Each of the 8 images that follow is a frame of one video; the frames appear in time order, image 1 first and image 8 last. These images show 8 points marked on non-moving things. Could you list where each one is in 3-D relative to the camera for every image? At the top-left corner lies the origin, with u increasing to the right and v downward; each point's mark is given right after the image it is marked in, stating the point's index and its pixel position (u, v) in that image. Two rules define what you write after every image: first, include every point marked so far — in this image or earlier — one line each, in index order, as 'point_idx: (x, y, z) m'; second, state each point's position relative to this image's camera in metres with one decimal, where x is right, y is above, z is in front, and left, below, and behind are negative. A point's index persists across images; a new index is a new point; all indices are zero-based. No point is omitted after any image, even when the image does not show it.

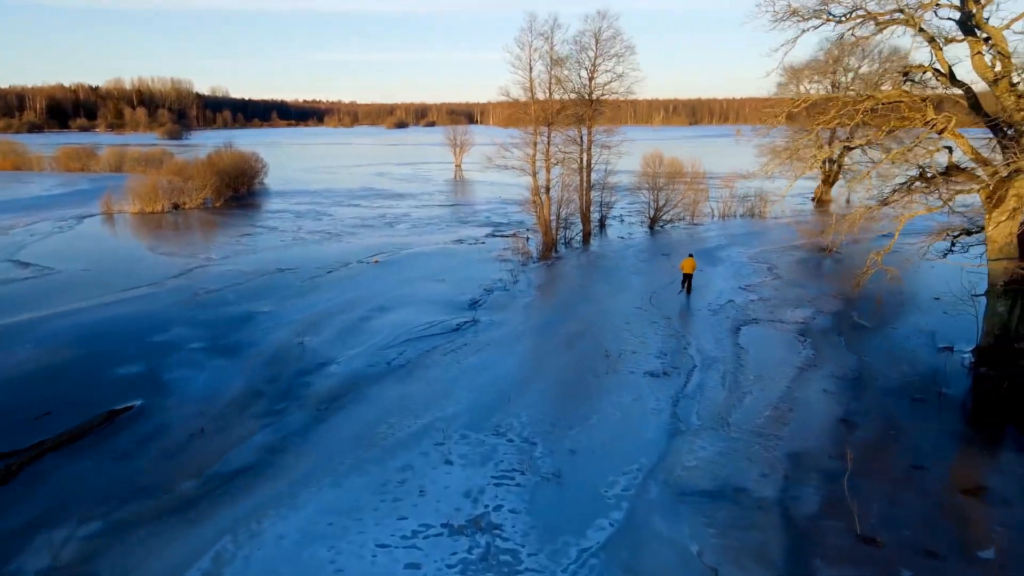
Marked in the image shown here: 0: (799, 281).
0: (+6.9, +0.2, +17.7) m
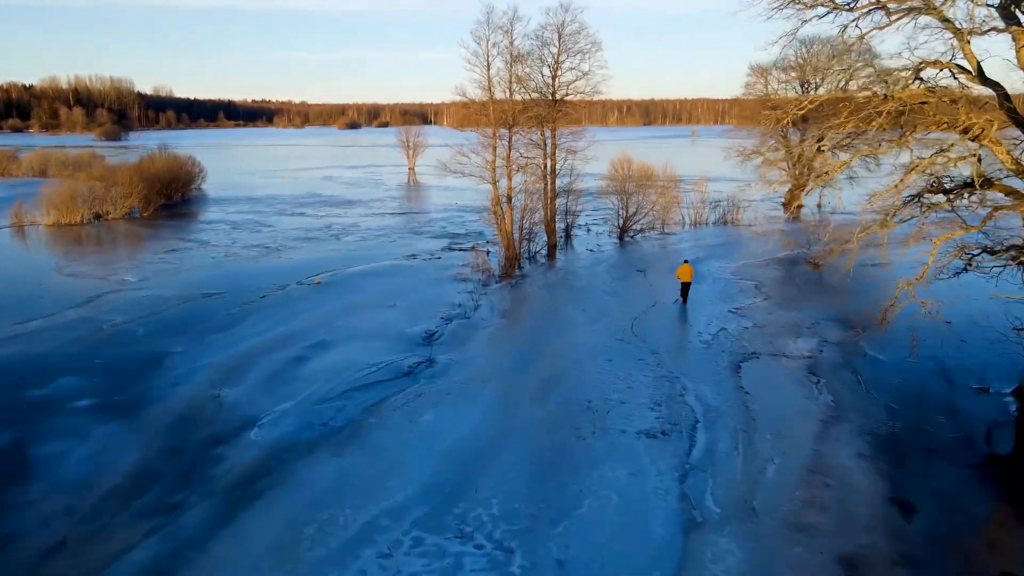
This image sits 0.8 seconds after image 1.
0: (+6.1, -0.3, +15.9) m
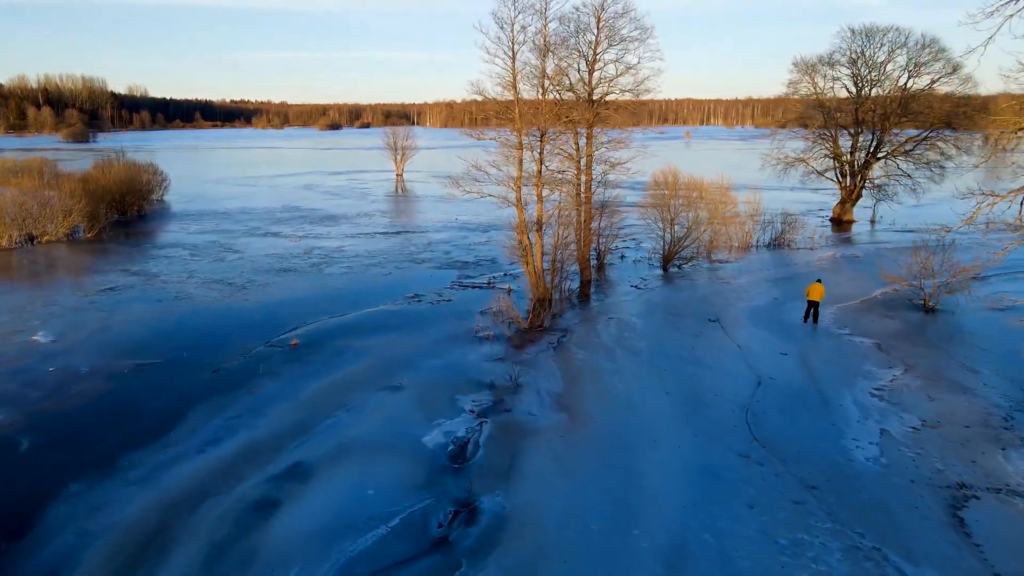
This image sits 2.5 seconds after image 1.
0: (+6.9, -1.4, +11.6) m
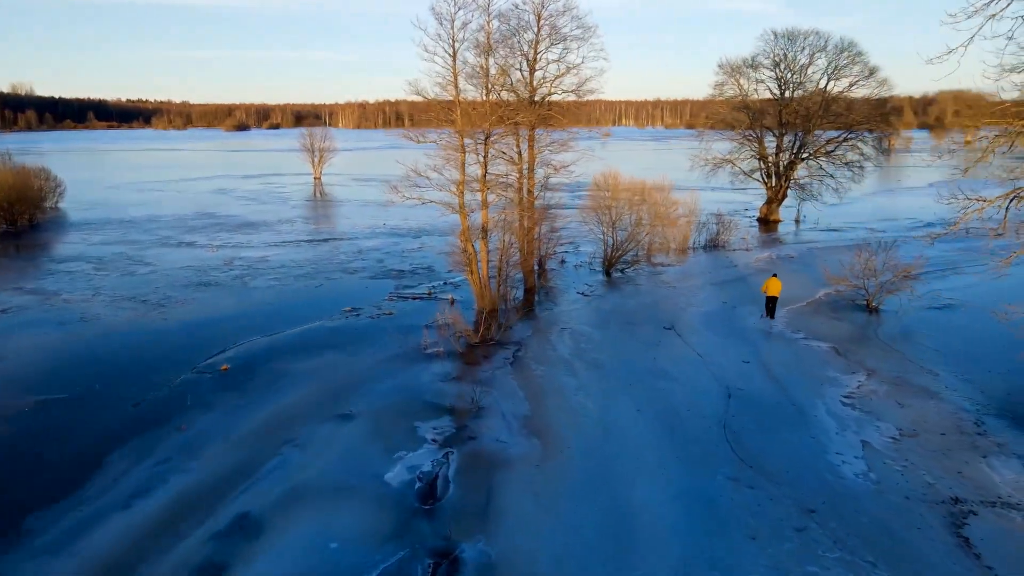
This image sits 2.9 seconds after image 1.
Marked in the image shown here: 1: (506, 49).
0: (+6.3, -1.5, +11.5) m
1: (-0.1, +5.4, +16.4) m
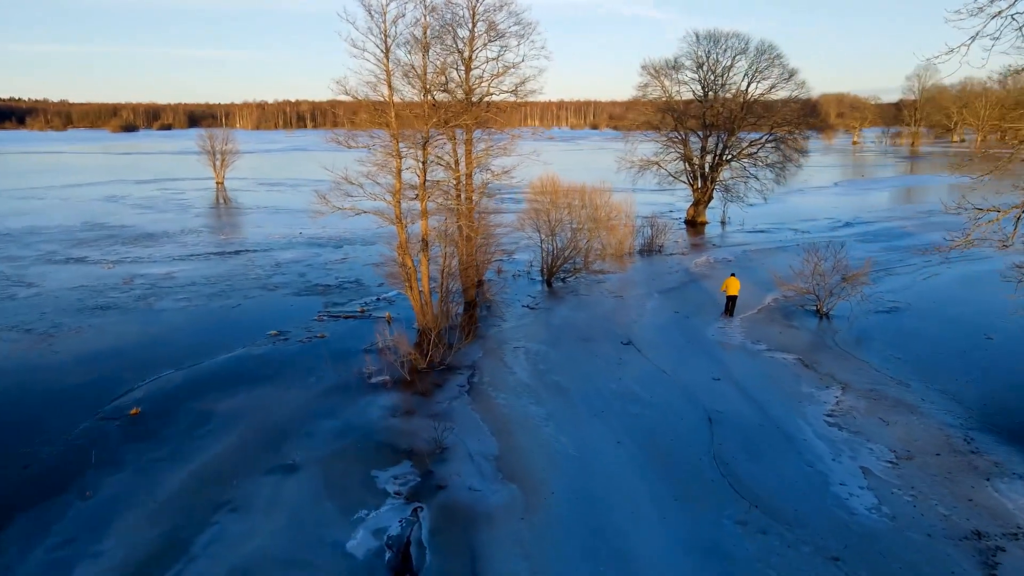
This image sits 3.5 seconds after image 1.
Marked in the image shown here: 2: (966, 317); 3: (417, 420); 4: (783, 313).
0: (+5.7, -1.6, +11.1) m
1: (-1.5, +5.0, +15.2) m
2: (+9.7, -0.6, +15.7) m
3: (-1.4, -1.9, +10.4) m
4: (+5.9, -0.6, +15.9) m
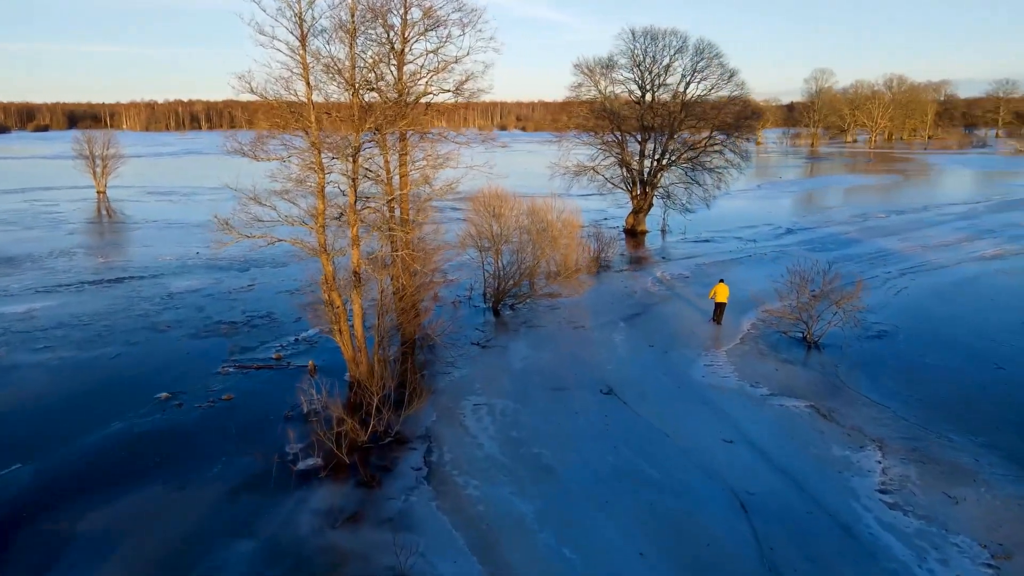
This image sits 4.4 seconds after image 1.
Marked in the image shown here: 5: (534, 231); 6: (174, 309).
0: (+5.4, -2.1, +9.3) m
1: (-2.4, +4.3, +12.5) m
2: (+8.8, -1.0, +14.4) m
3: (-1.5, -2.6, +7.7) m
4: (+4.9, -1.1, +14.1) m
5: (+0.5, +1.3, +17.7) m
6: (-7.7, -0.4, +16.7) m
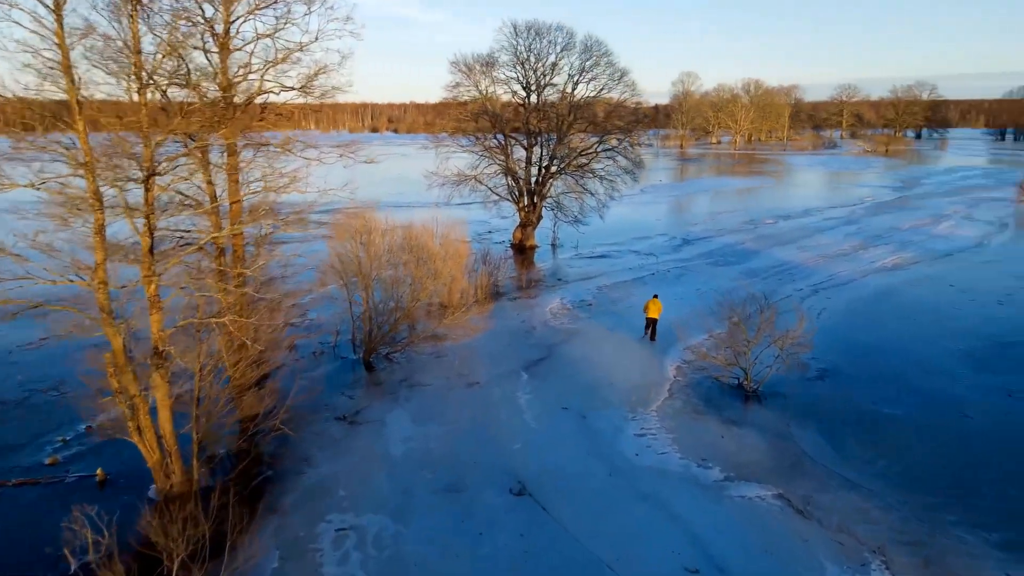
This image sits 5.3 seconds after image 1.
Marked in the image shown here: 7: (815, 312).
0: (+4.3, -2.7, +7.0) m
1: (-4.1, +3.4, +8.9) m
2: (+6.8, -1.5, +12.6) m
3: (-2.2, -3.4, +4.3) m
4: (+3.0, -1.7, +11.7) m
5: (-2.0, +0.5, +14.5) m
6: (-9.9, -1.6, +12.2) m
7: (+6.8, -0.6, +16.6) m
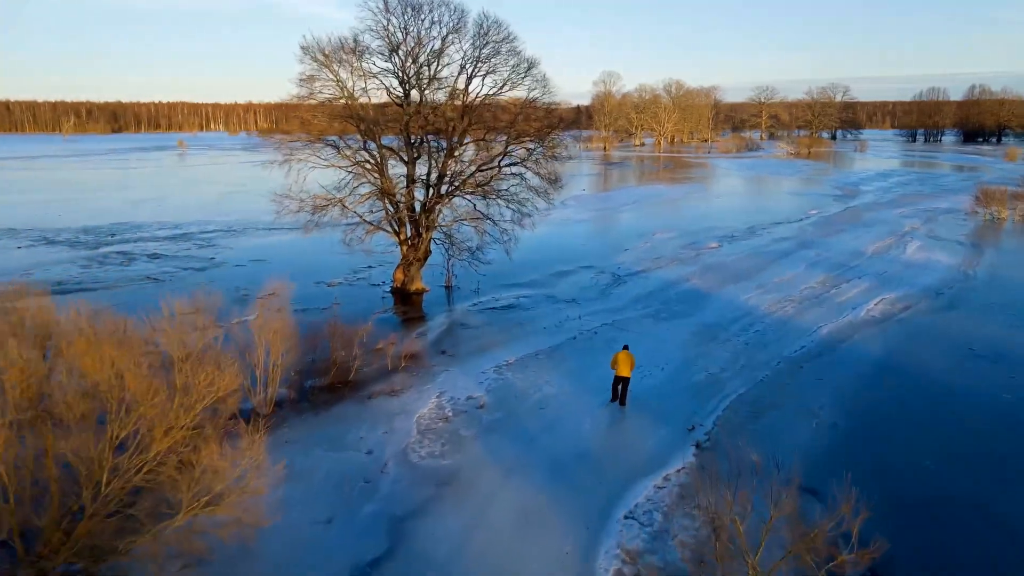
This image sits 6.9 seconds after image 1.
0: (+3.0, -4.2, +1.3) m
1: (-5.7, +1.8, +2.3) m
2: (+4.9, -2.9, +7.1) m
3: (-3.2, -5.0, -2.0) m
4: (+1.3, -3.2, +5.8) m
5: (-4.1, -1.1, +8.1) m
6: (-11.6, -3.3, +5.0) m
7: (+4.5, -2.0, +11.0) m
